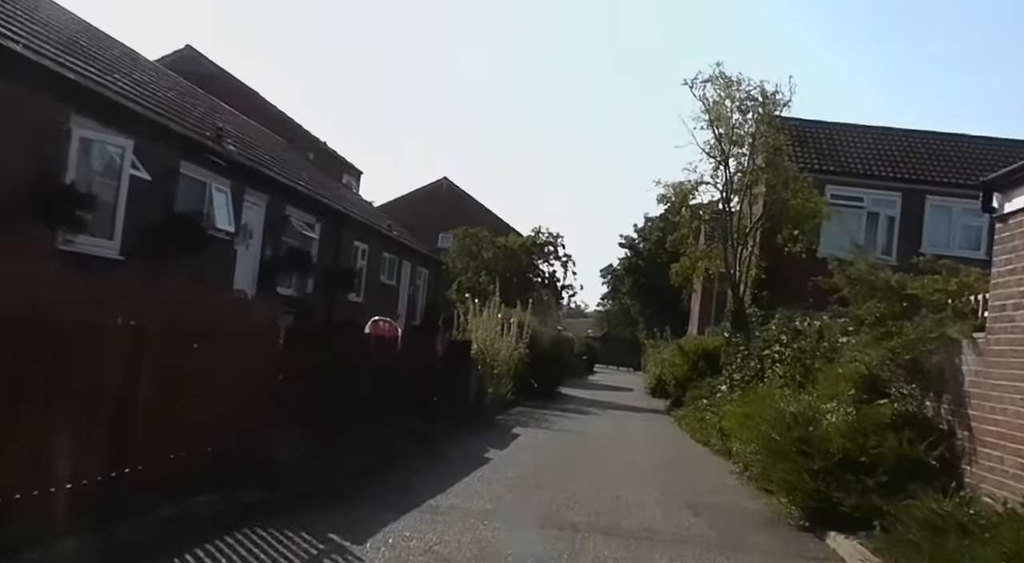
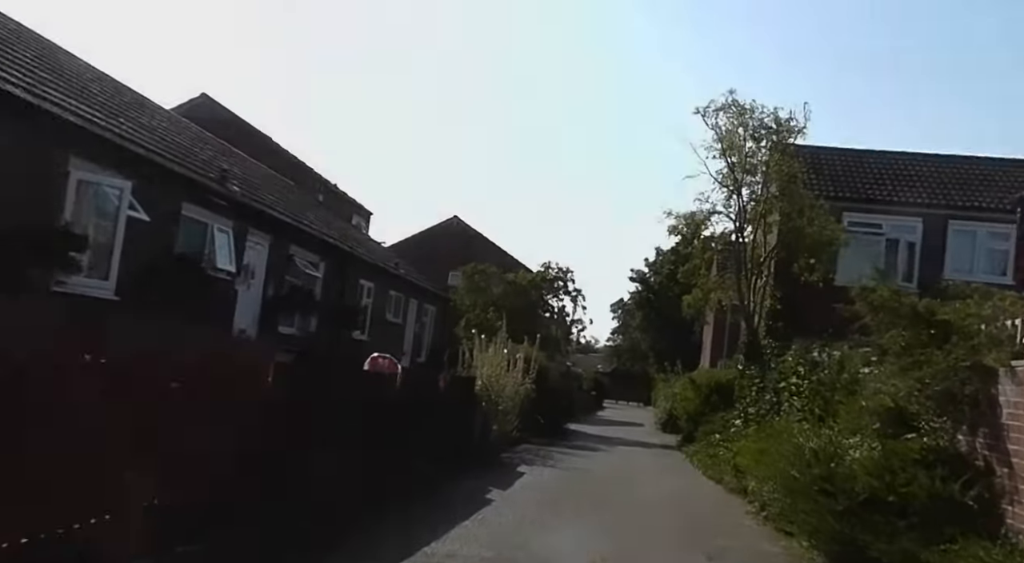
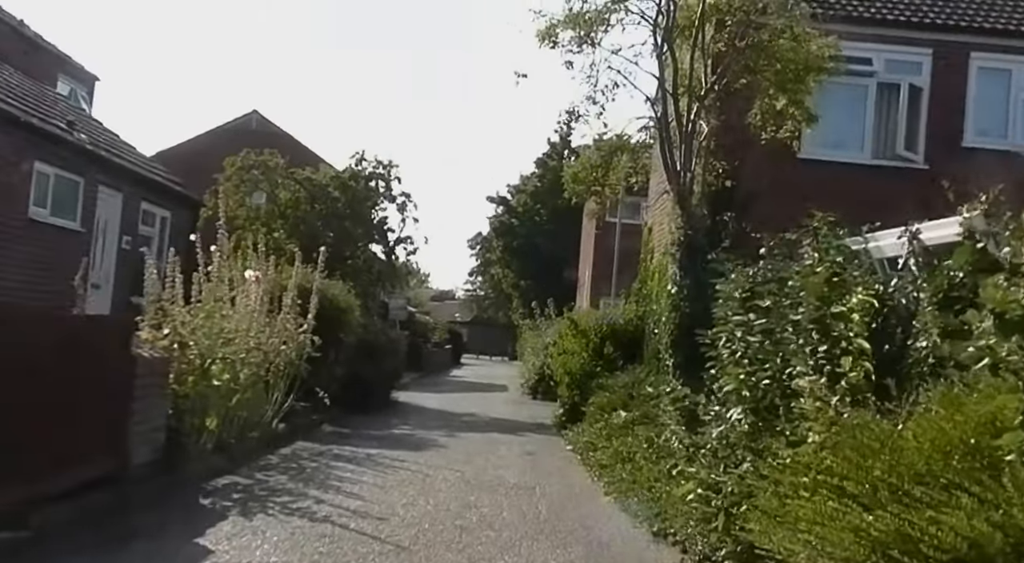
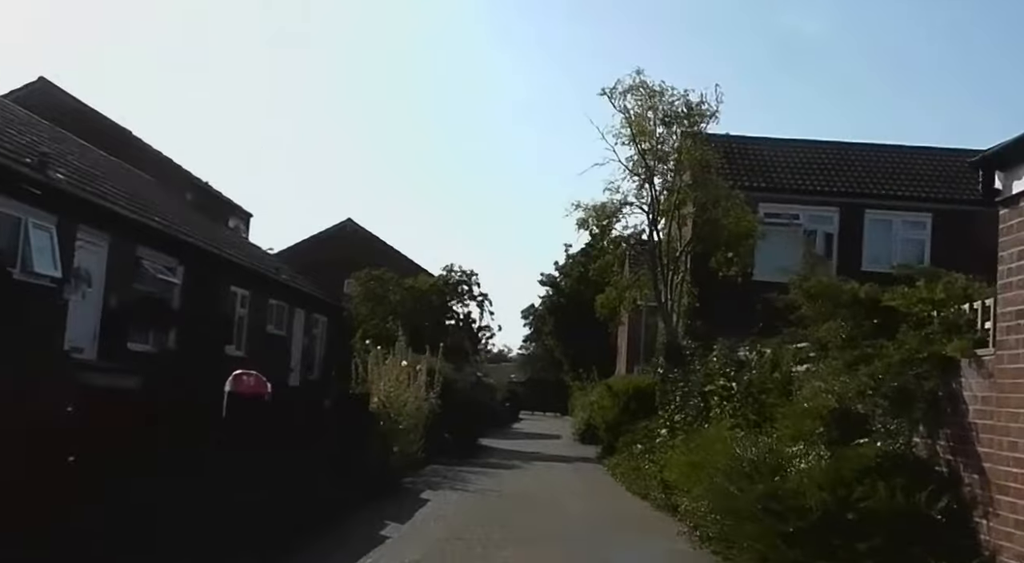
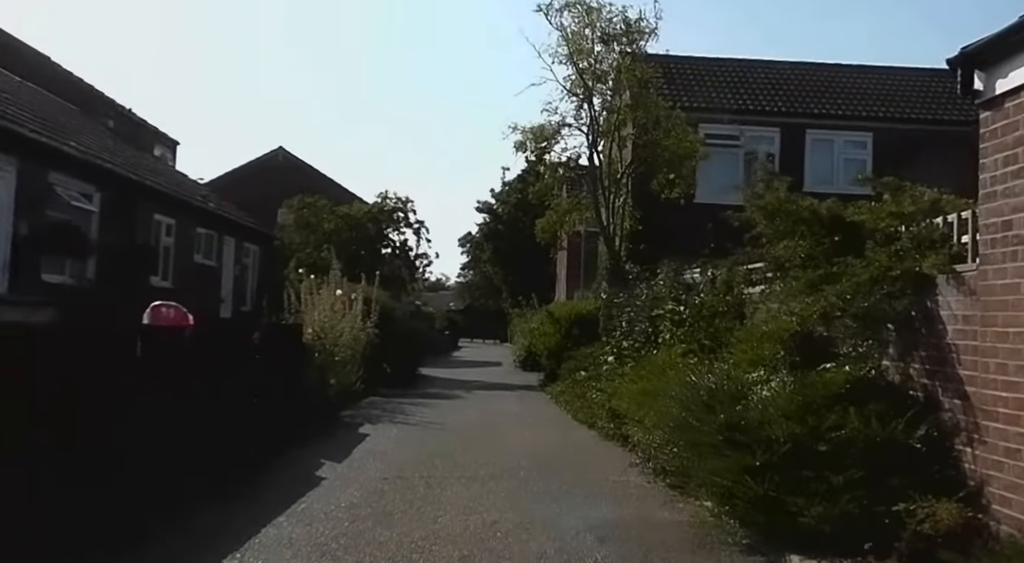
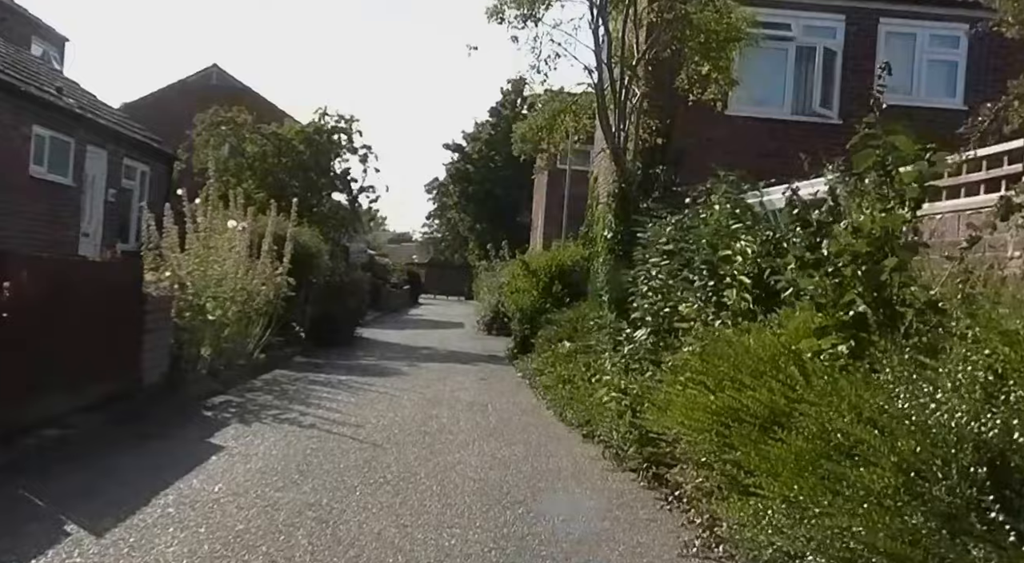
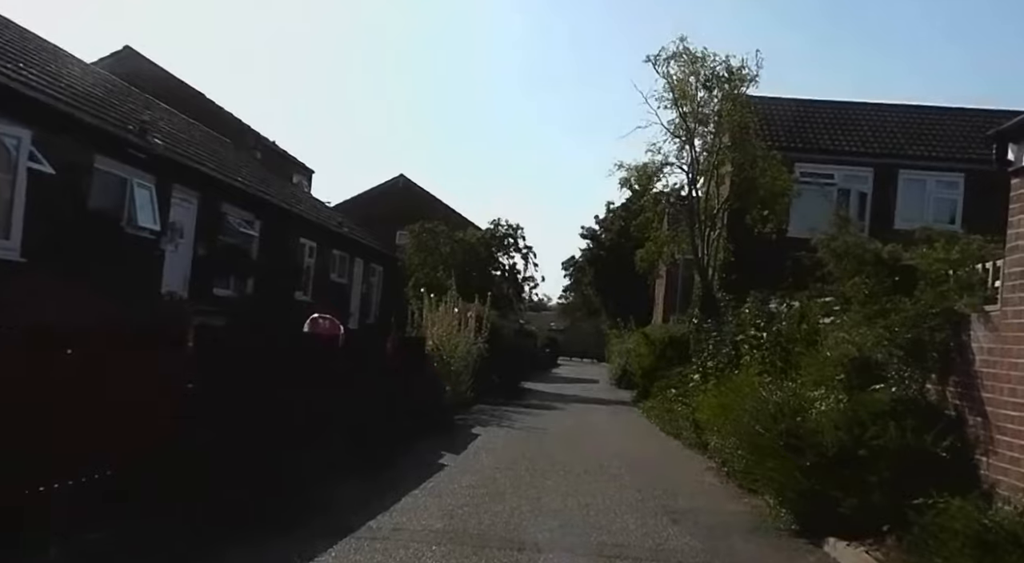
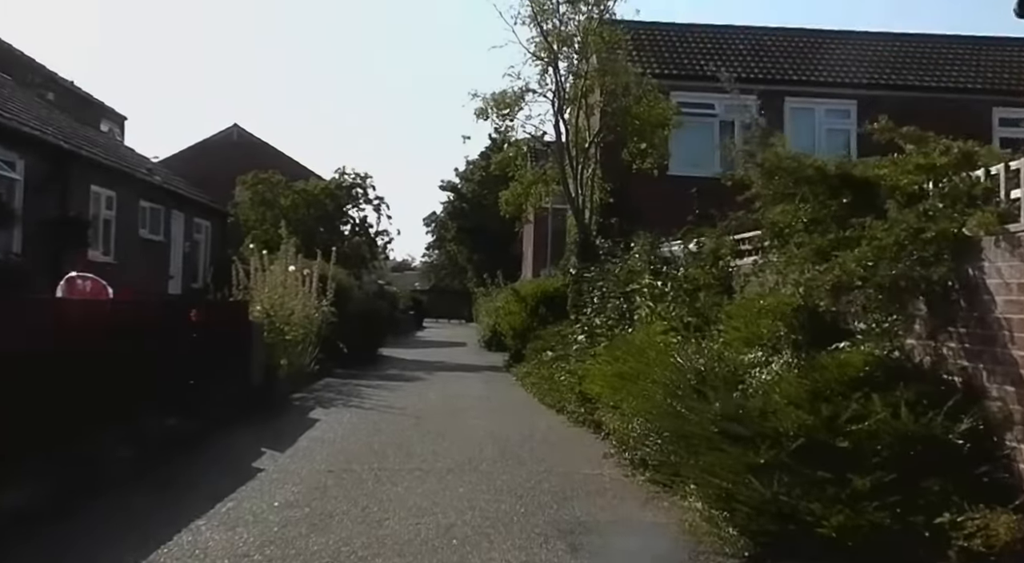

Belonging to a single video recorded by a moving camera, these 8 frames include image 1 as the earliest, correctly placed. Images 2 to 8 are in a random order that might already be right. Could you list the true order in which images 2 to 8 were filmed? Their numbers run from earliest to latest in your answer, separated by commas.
2, 7, 4, 5, 8, 6, 3
